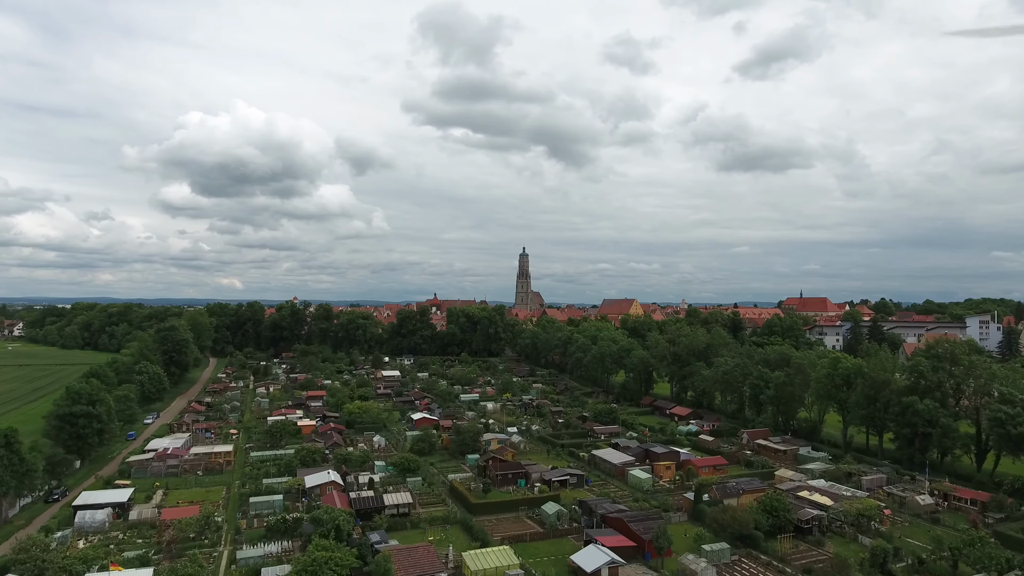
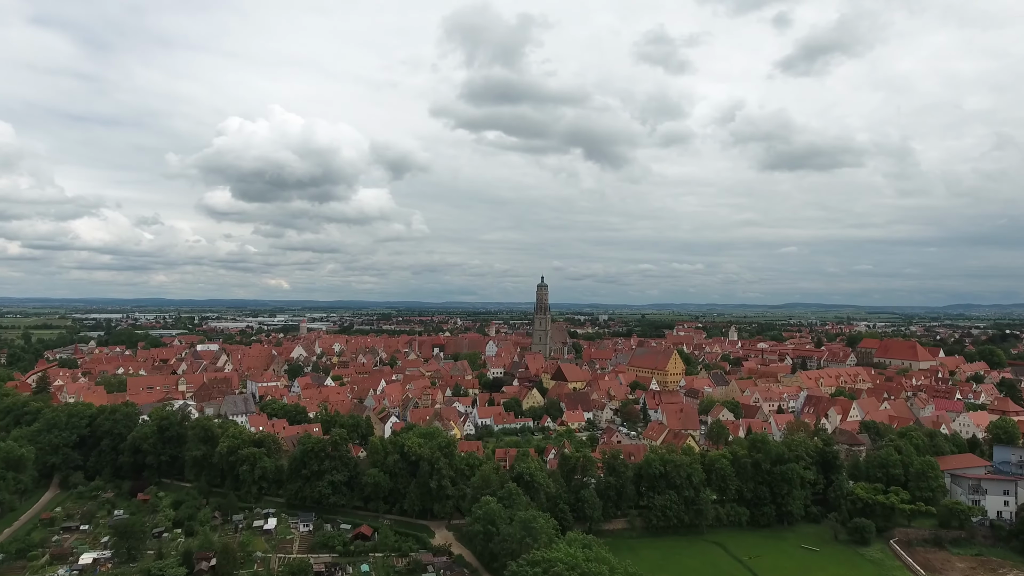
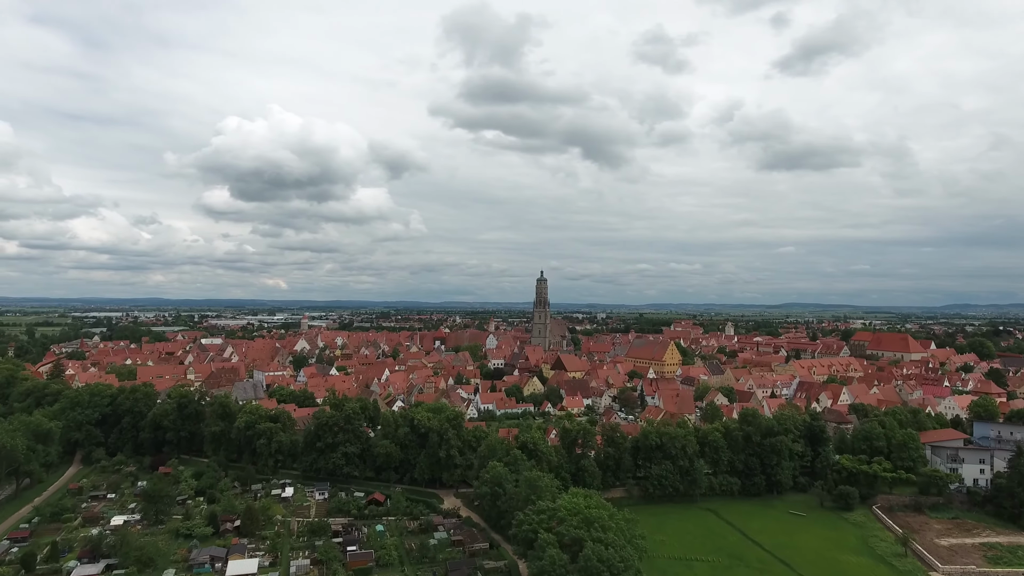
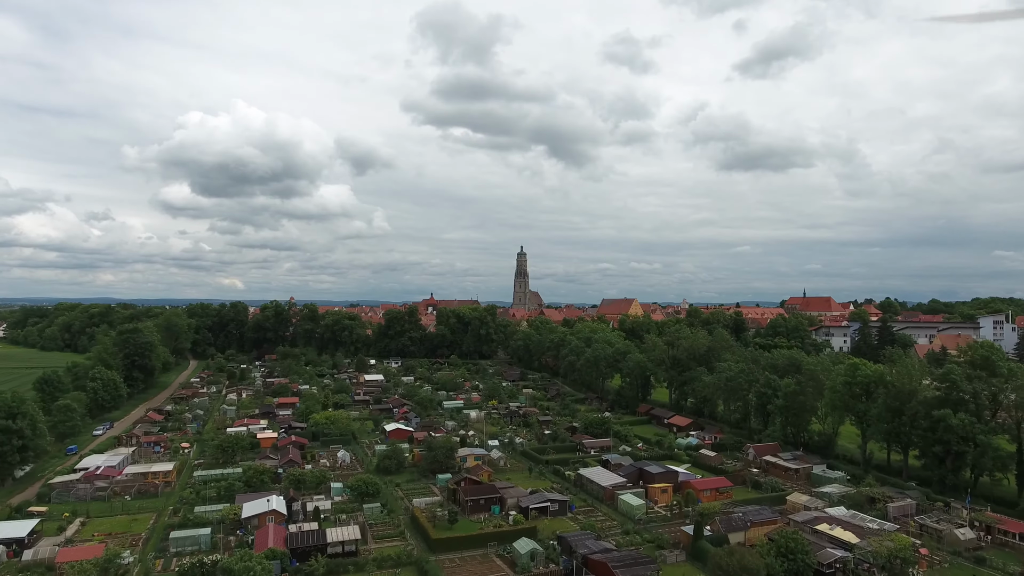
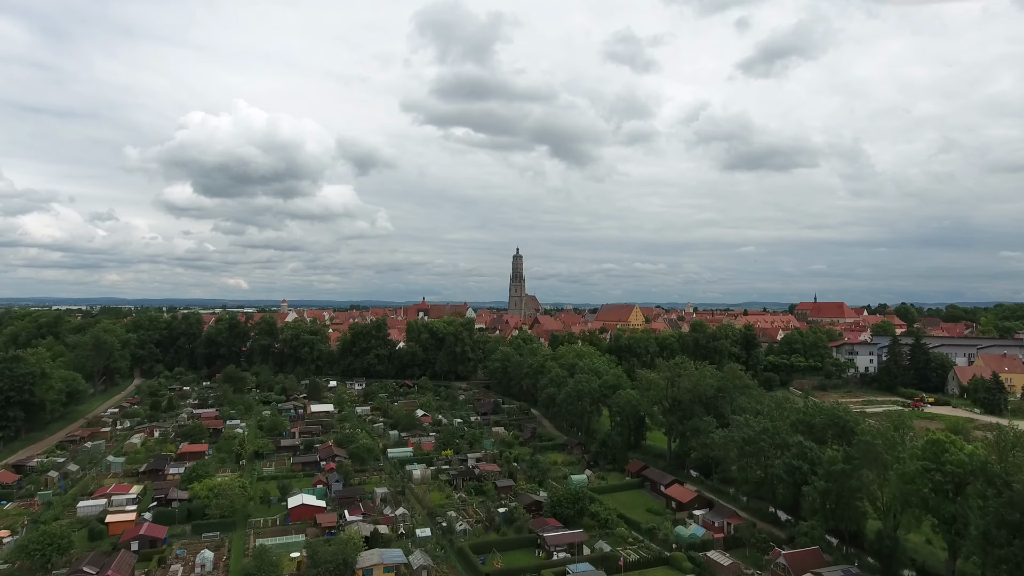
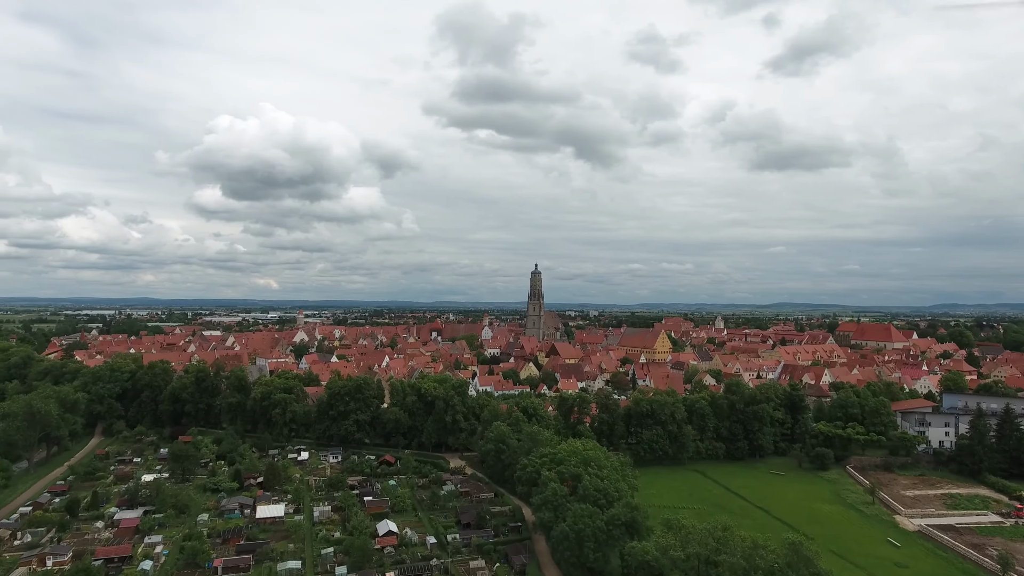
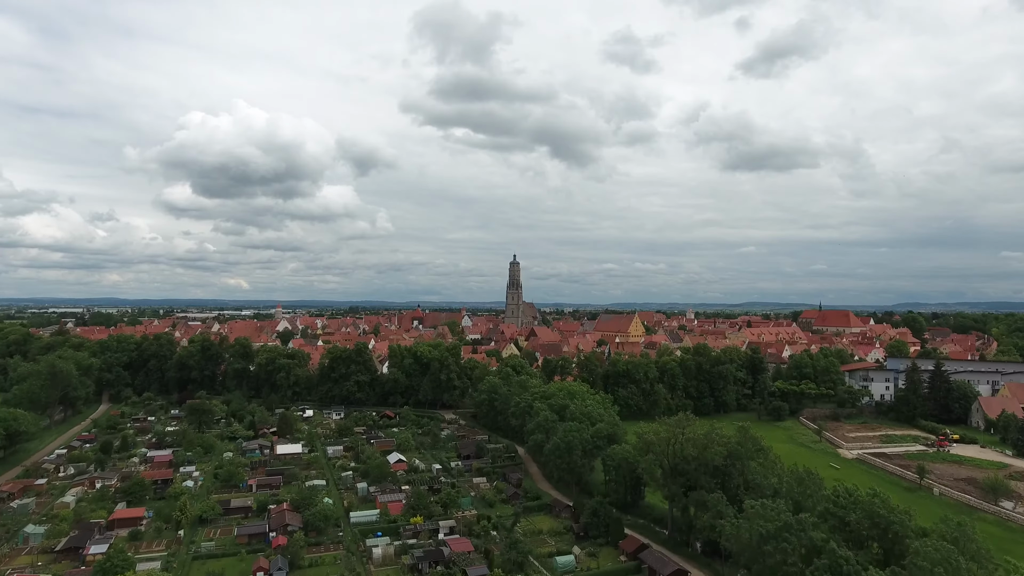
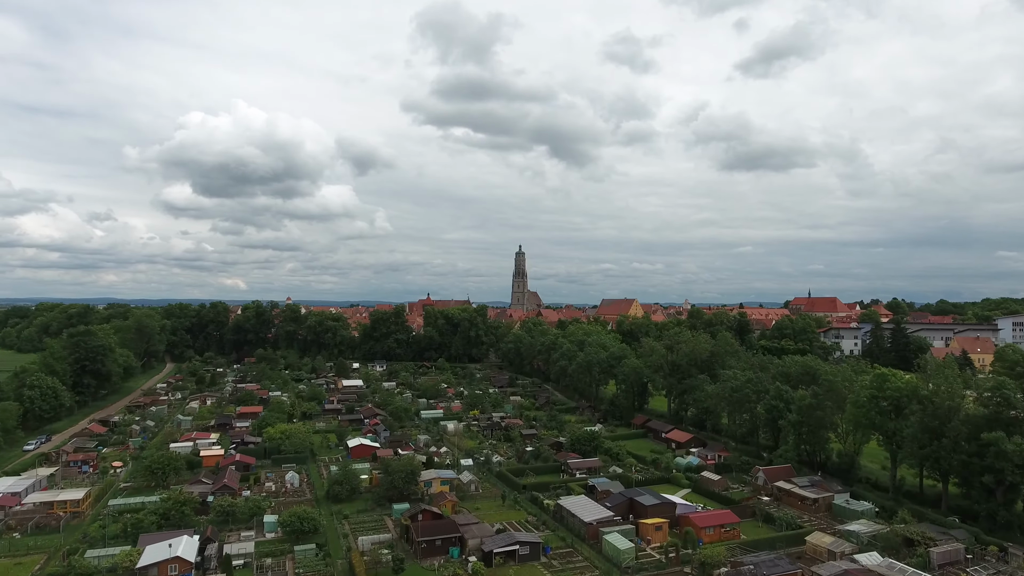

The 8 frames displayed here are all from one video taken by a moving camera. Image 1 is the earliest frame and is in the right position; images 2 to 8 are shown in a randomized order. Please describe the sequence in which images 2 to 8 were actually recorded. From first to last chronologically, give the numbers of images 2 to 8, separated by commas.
4, 8, 5, 7, 6, 3, 2
